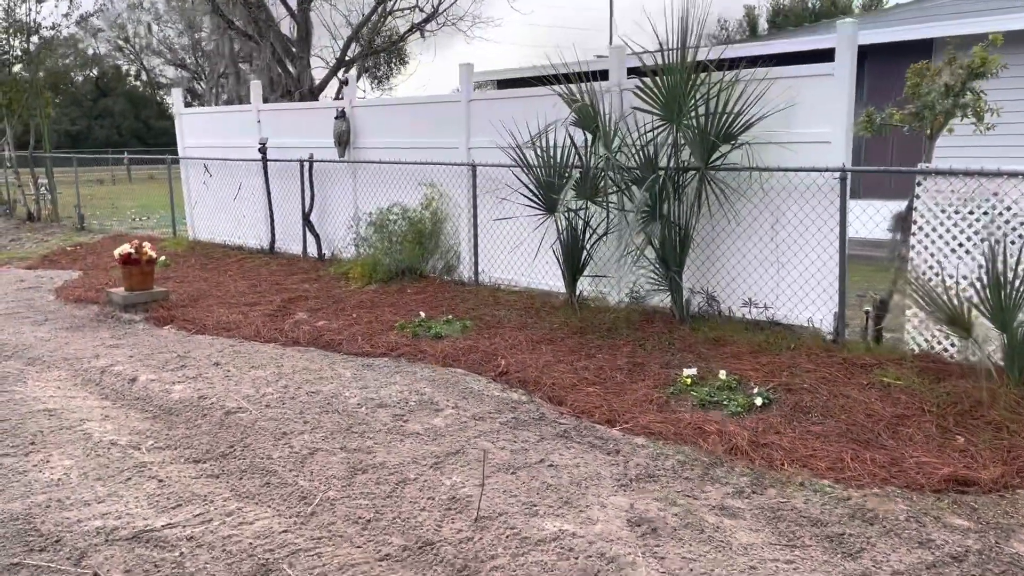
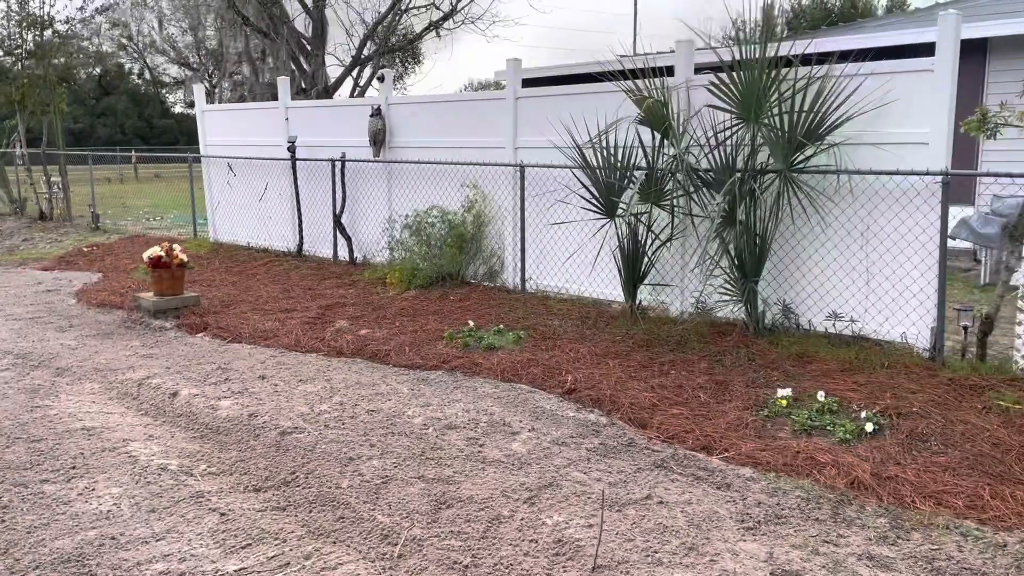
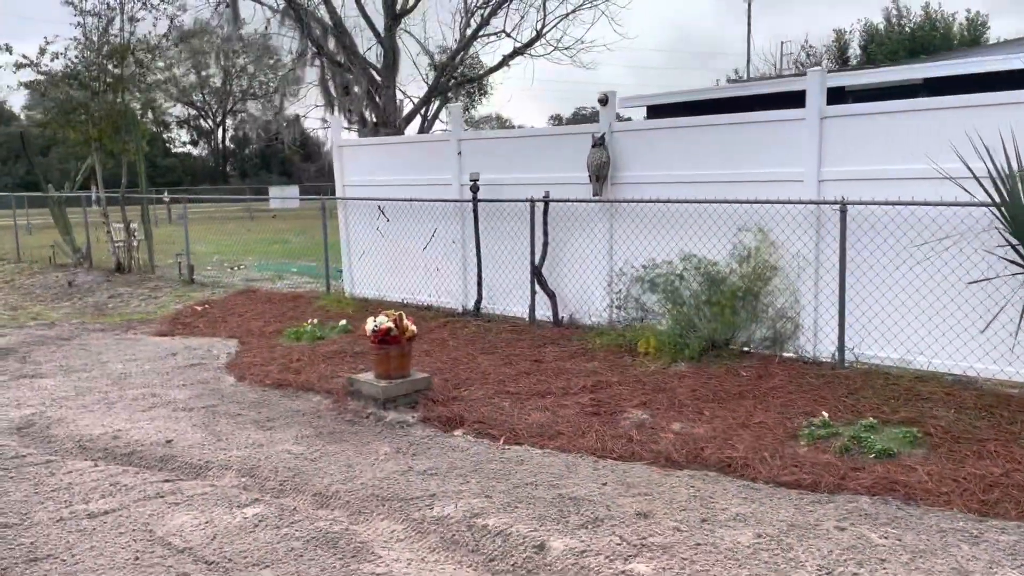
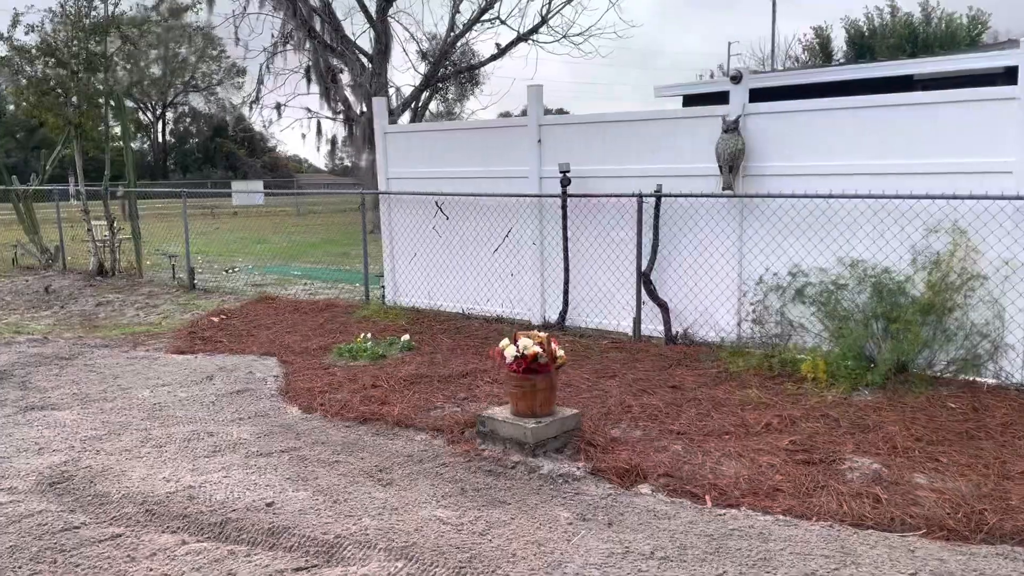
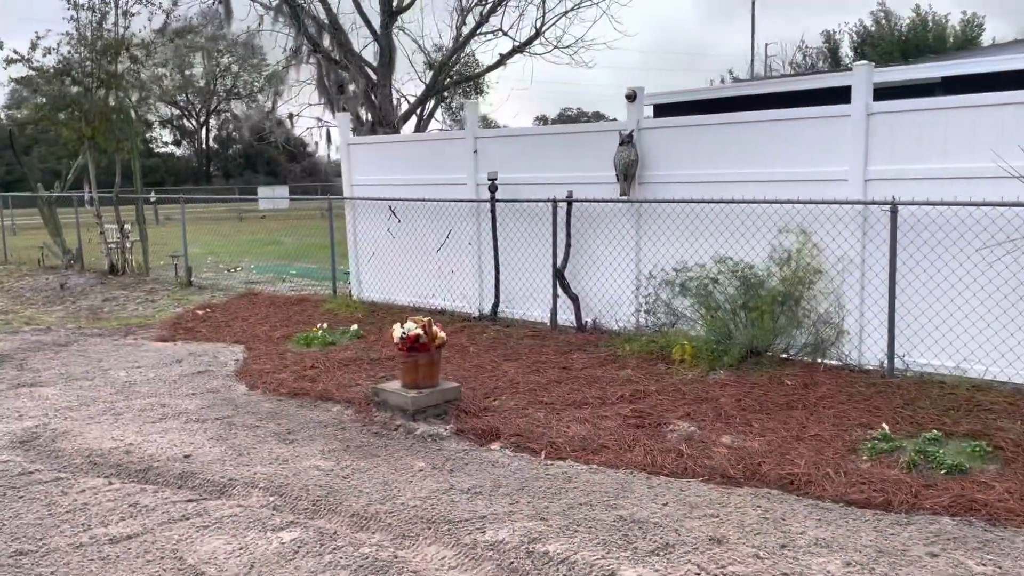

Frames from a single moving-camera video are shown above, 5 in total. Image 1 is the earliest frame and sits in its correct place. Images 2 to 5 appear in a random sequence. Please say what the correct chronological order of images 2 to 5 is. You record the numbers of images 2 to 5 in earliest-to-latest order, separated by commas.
2, 3, 5, 4
